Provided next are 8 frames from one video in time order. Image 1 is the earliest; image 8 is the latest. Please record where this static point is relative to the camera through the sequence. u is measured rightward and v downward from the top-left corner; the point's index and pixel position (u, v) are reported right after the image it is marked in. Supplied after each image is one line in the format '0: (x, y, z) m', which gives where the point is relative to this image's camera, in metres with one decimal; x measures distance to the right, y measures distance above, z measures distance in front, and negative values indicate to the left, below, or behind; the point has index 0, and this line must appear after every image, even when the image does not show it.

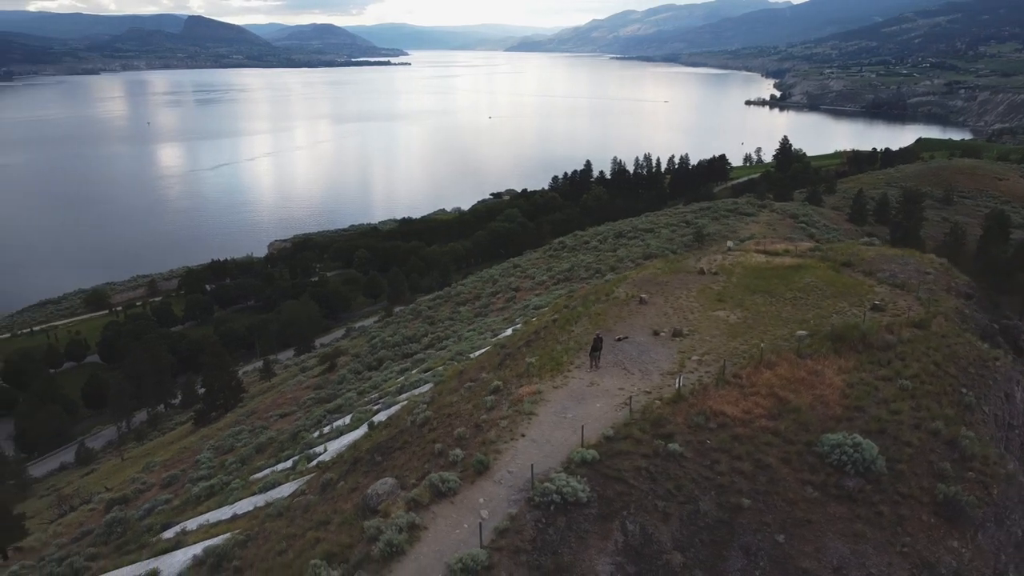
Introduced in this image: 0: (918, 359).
0: (+3.7, -0.6, +7.4) m
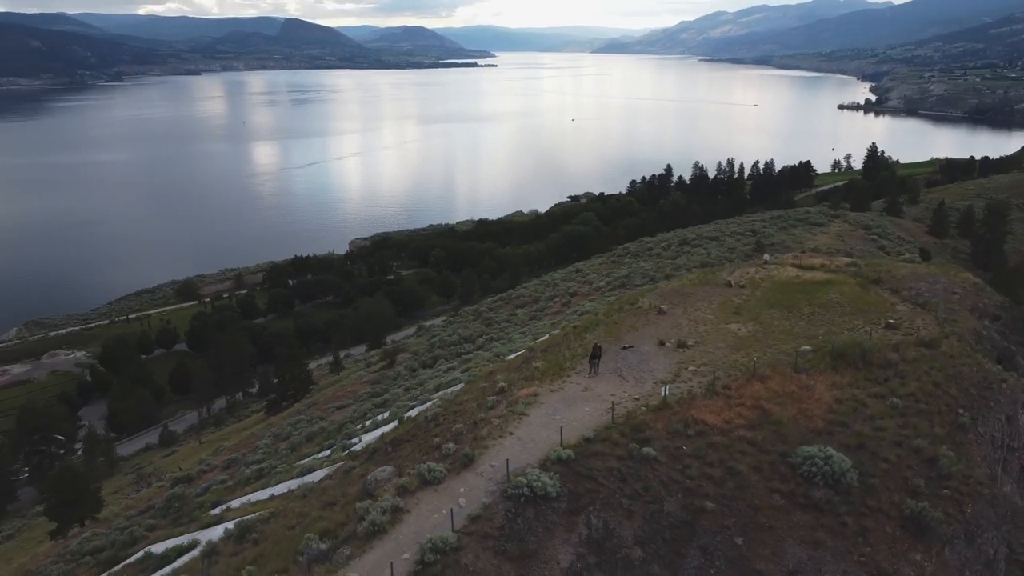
0: (+3.8, -0.8, +7.5) m
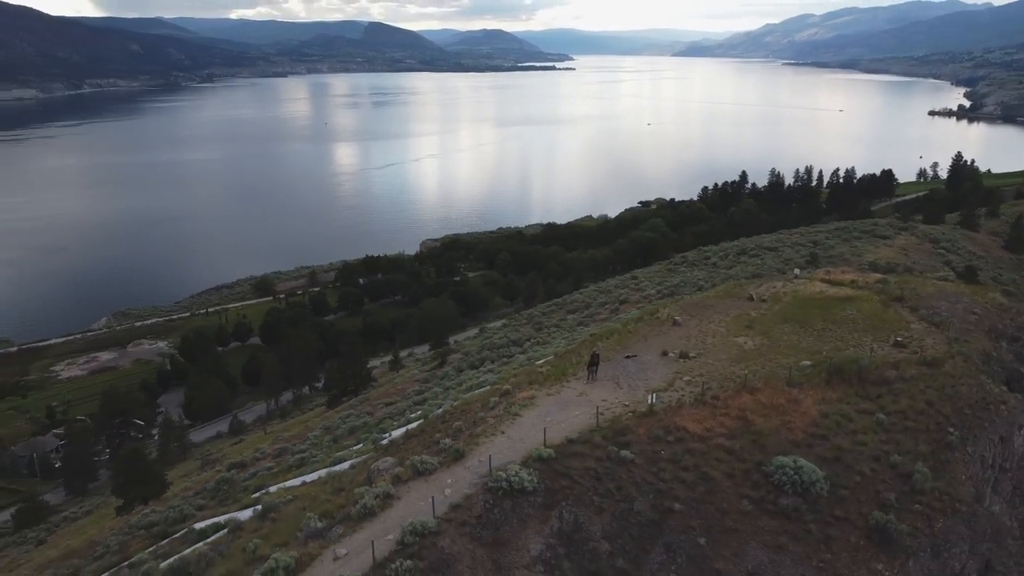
0: (+3.8, -1.0, +7.7) m
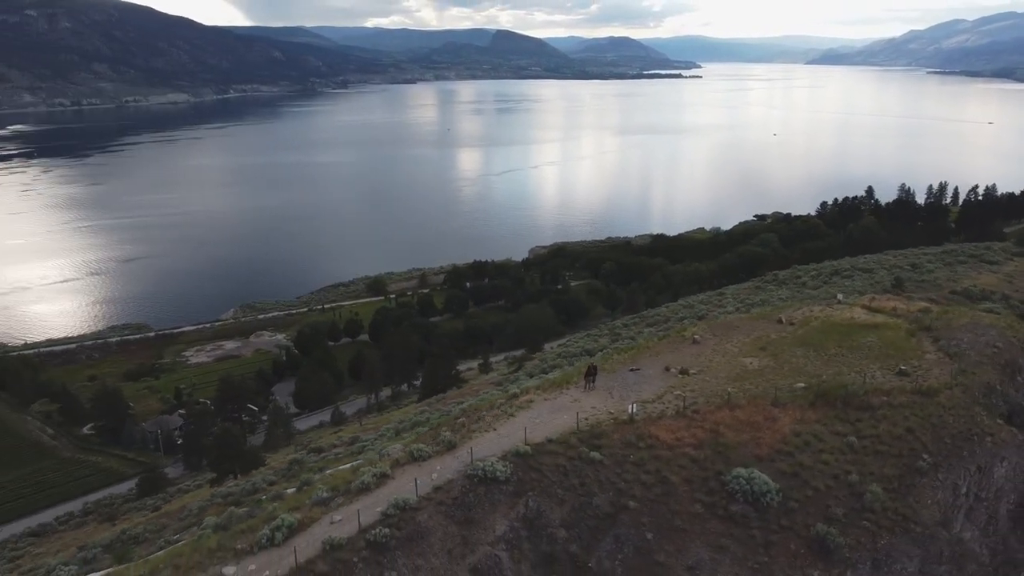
0: (+3.8, -1.3, +8.1) m
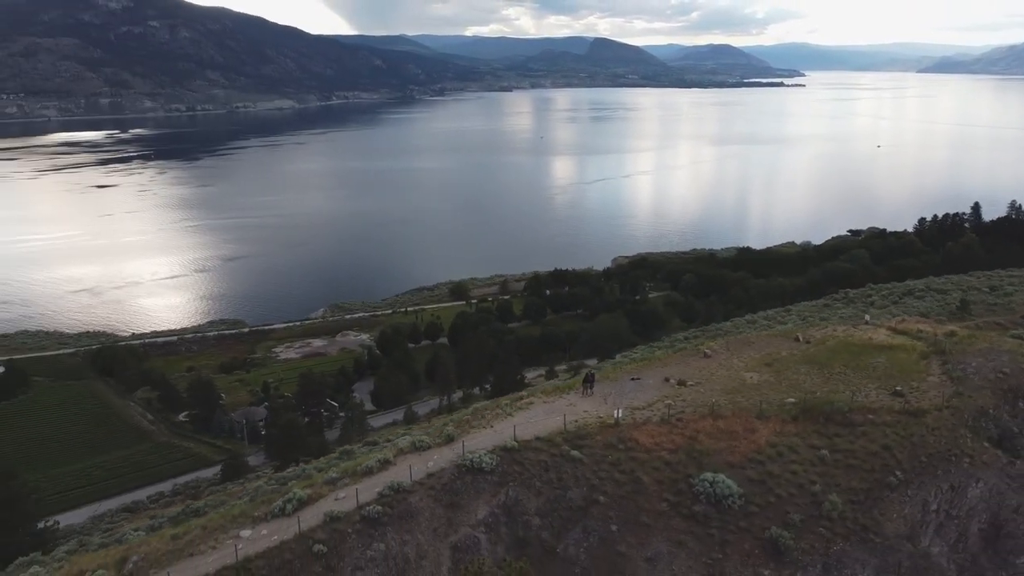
0: (+3.8, -1.6, +8.5) m
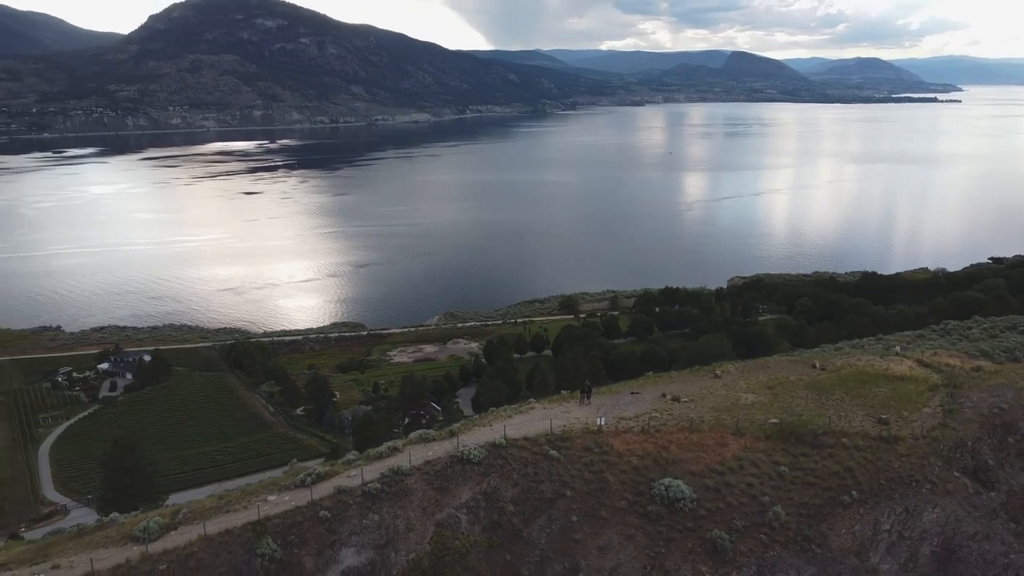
0: (+3.7, -1.9, +9.2) m
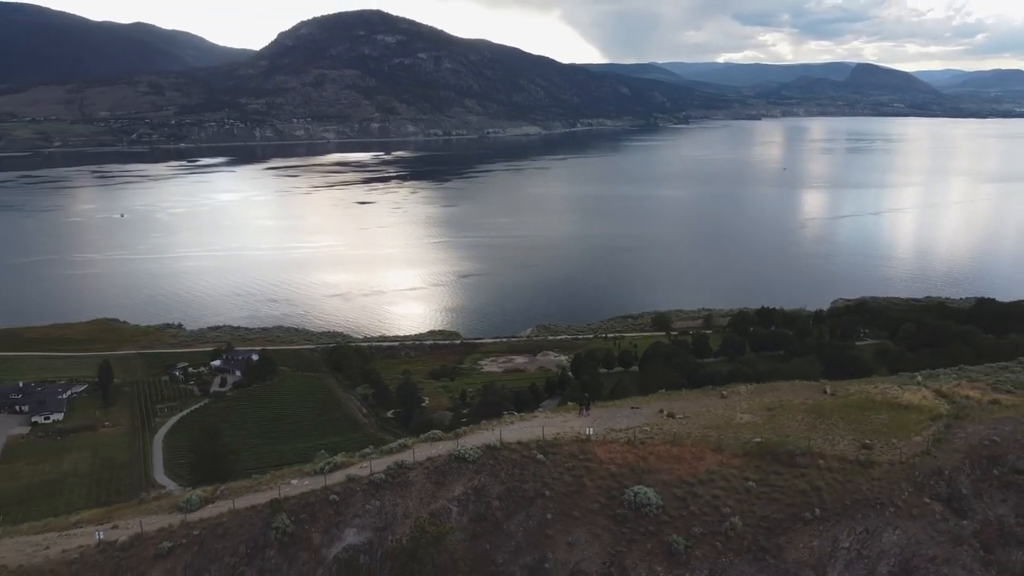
0: (+3.5, -2.3, +9.7) m
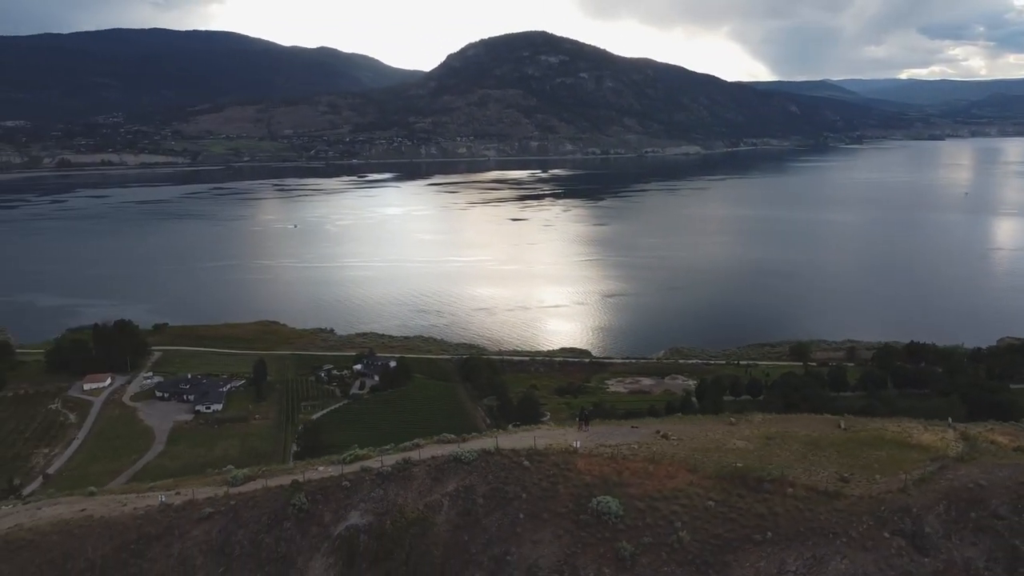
0: (+3.2, -2.7, +10.3) m
